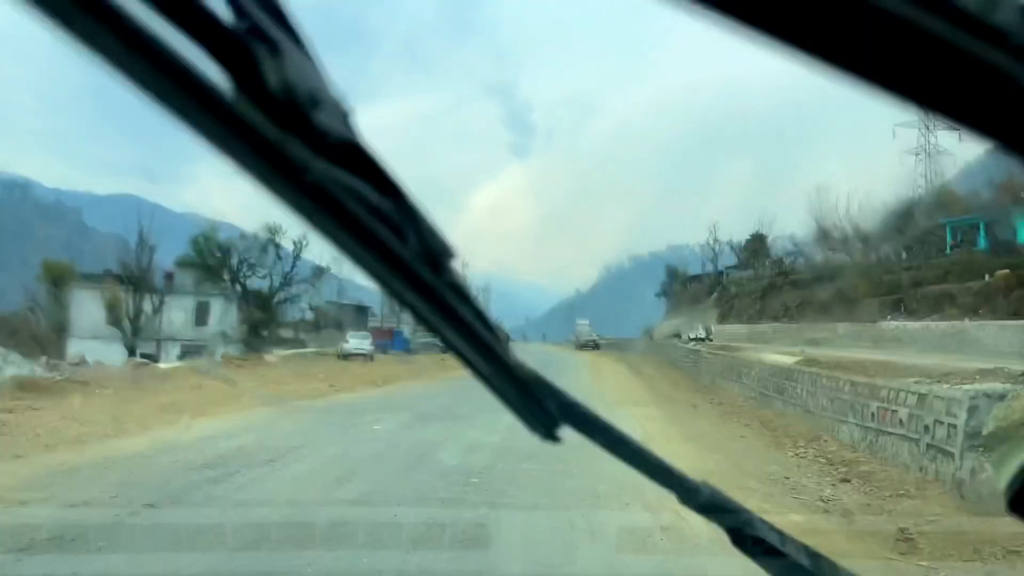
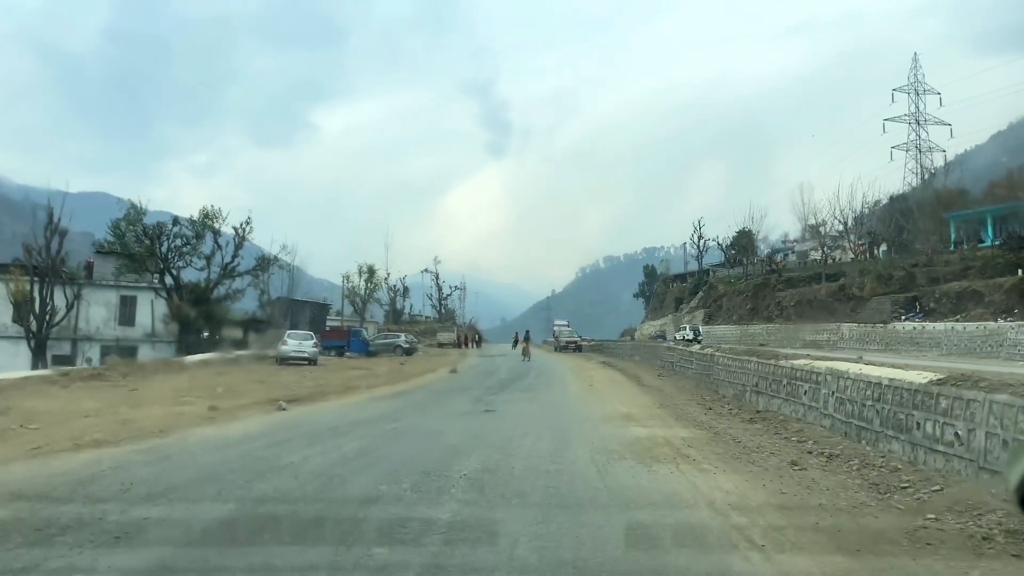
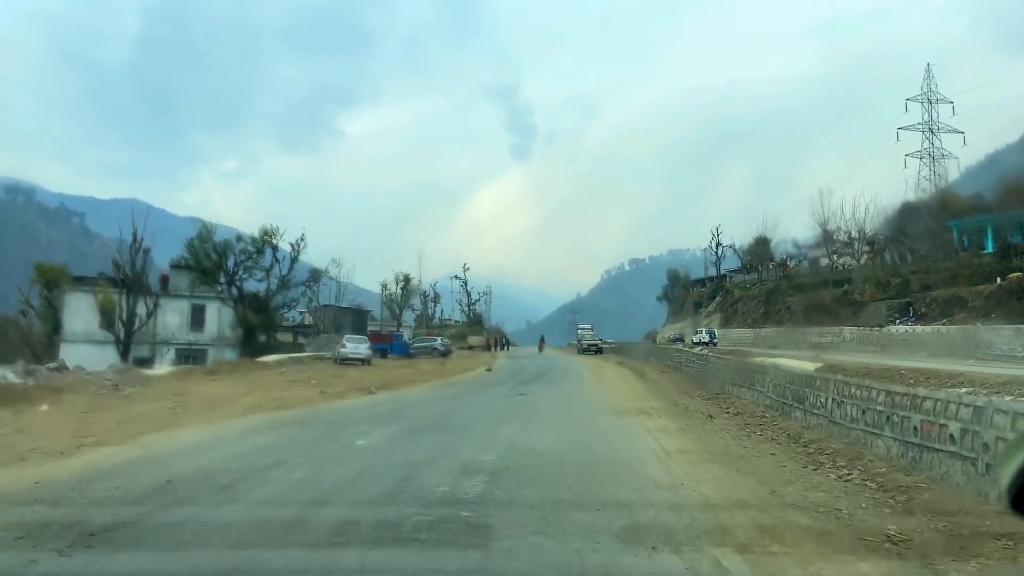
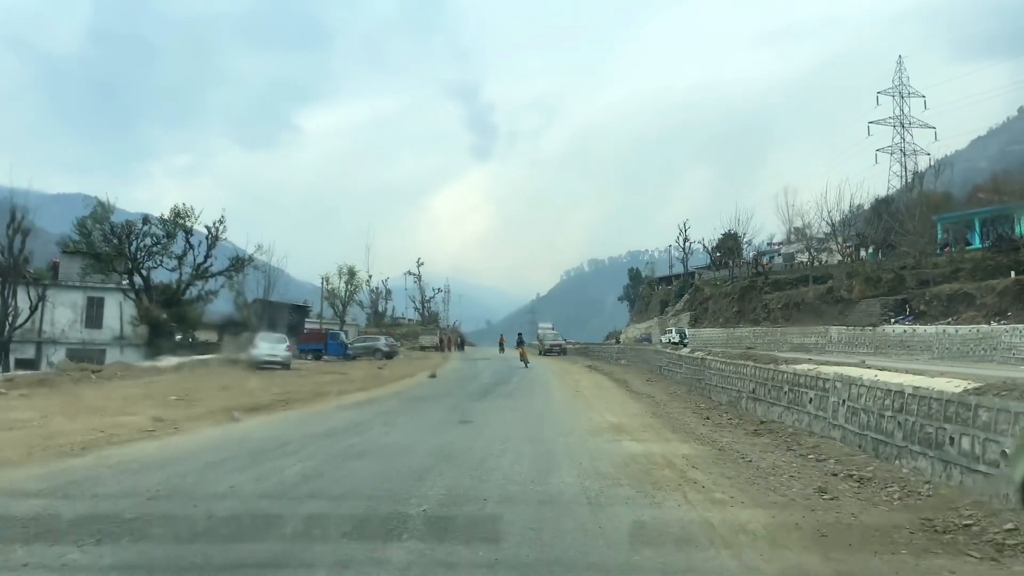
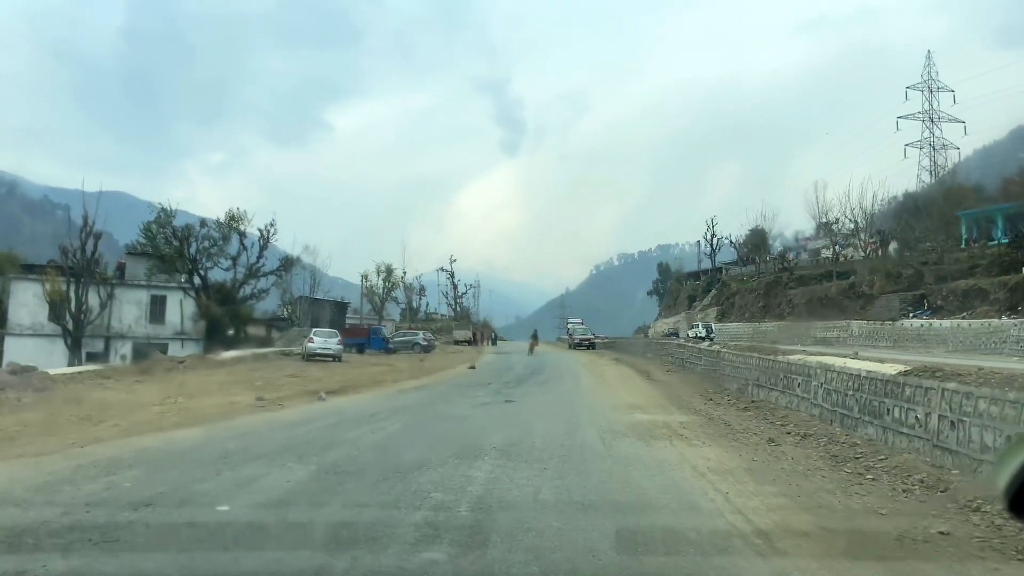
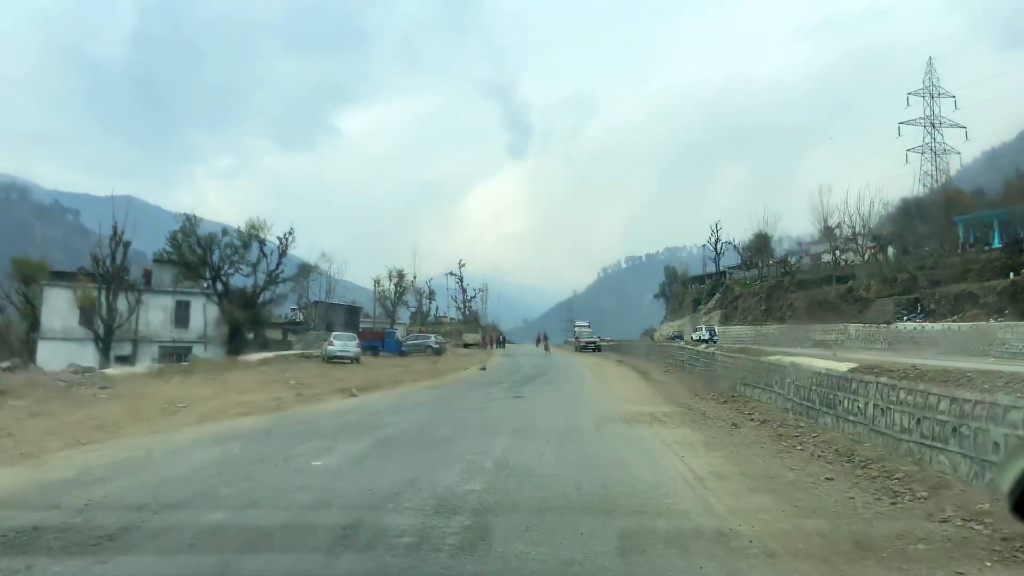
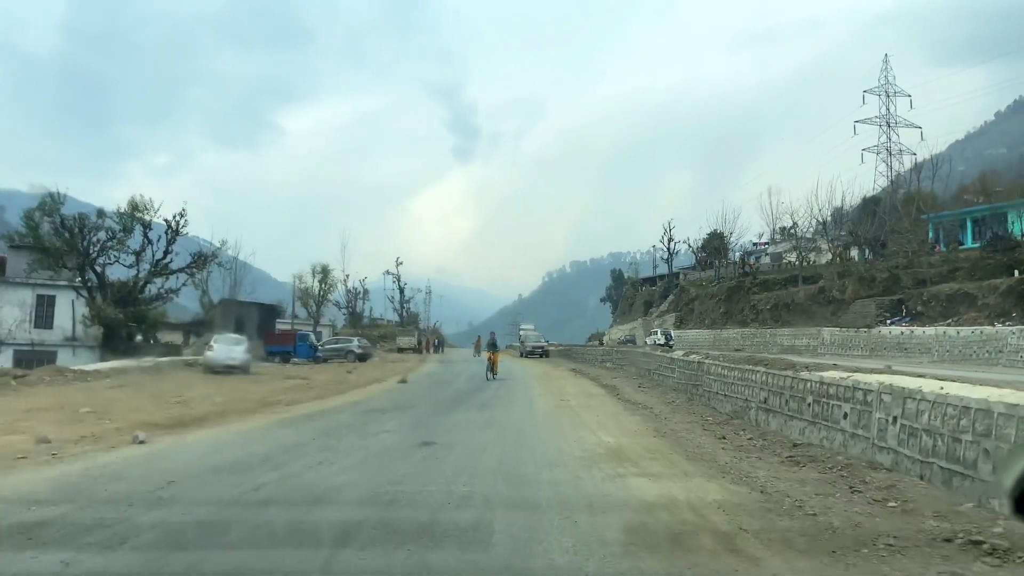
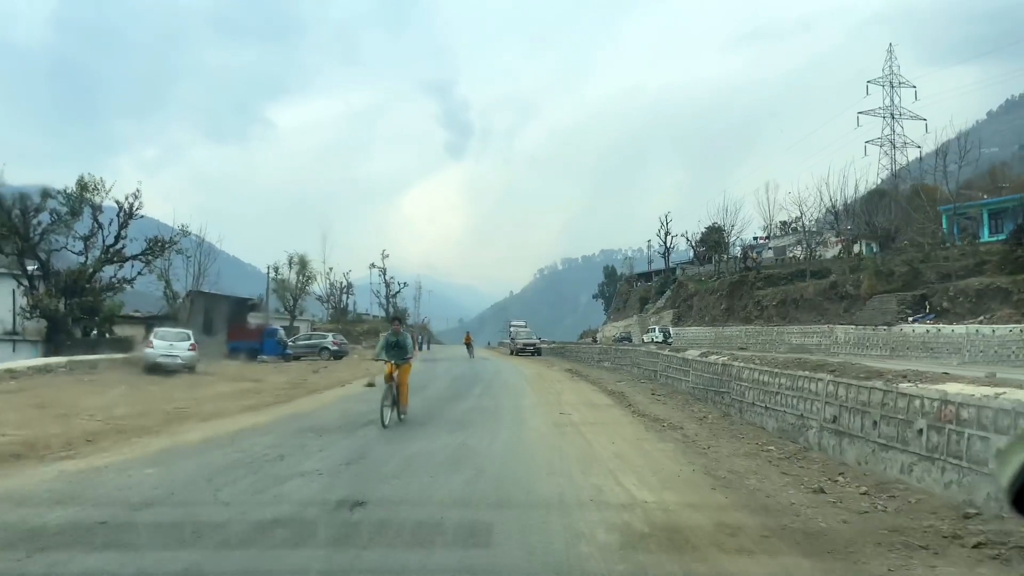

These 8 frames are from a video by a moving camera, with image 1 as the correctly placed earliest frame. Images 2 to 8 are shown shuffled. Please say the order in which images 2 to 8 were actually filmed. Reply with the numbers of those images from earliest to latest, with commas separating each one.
3, 6, 5, 2, 4, 7, 8
